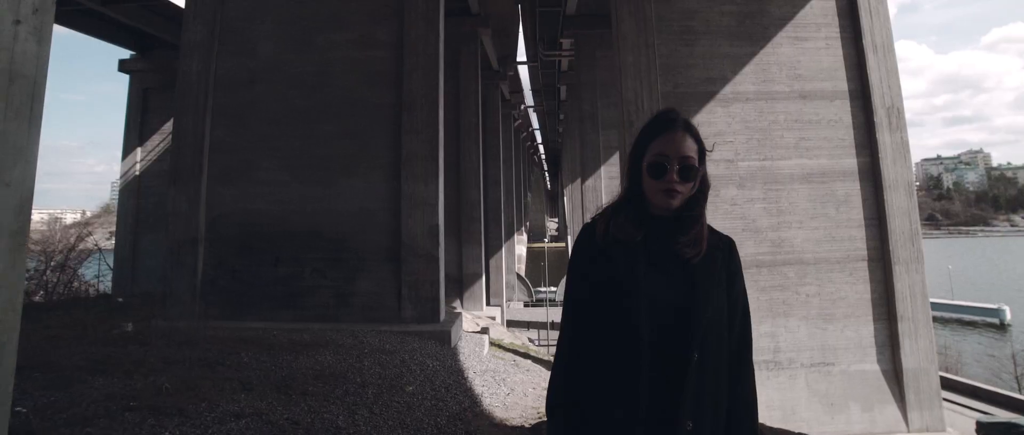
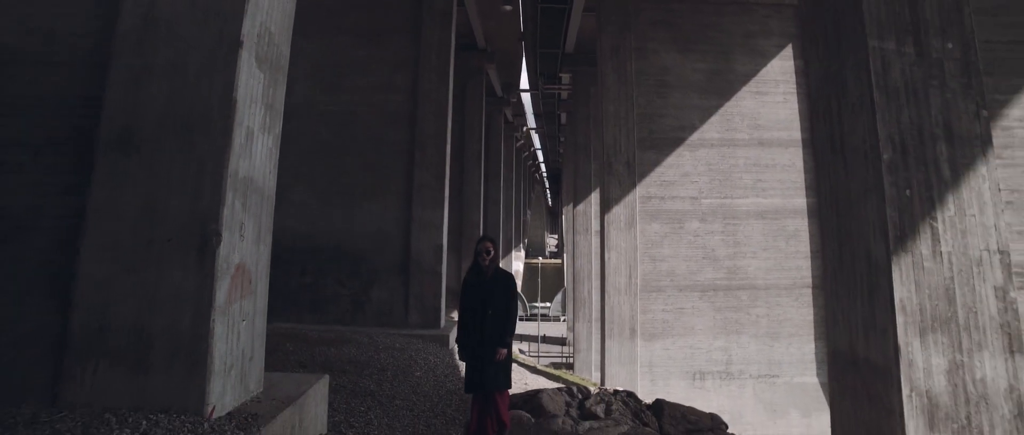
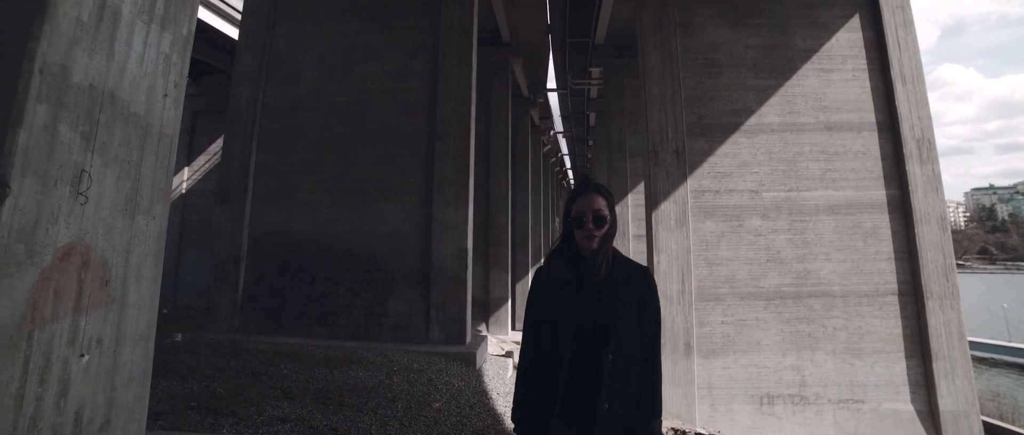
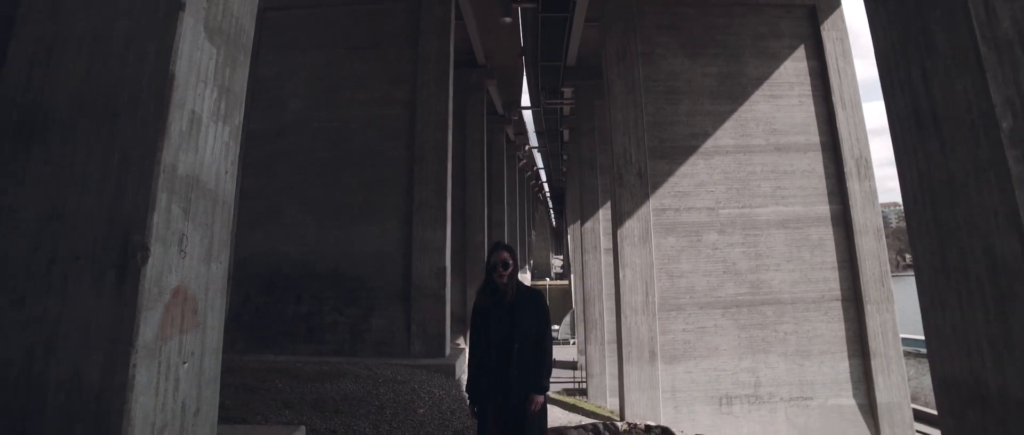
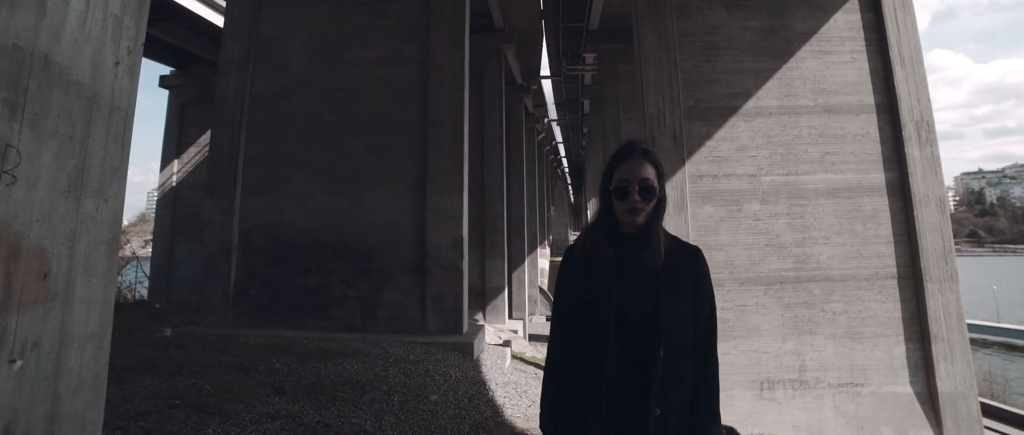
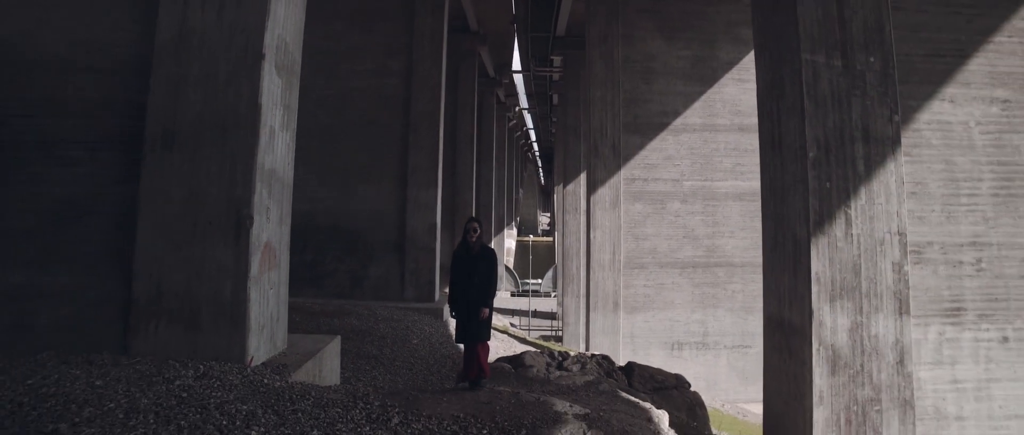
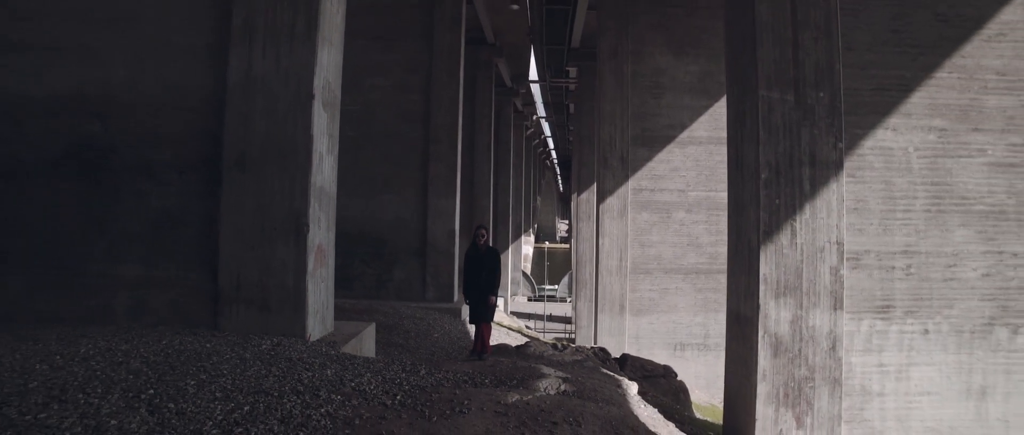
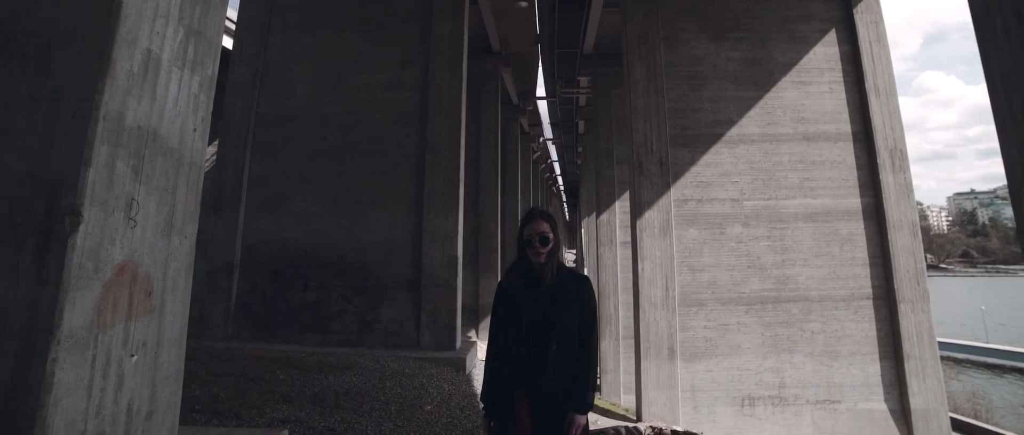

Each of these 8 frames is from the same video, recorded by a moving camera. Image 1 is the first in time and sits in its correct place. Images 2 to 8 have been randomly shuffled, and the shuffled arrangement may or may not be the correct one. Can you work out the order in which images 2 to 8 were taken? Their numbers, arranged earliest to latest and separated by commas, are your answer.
5, 3, 8, 4, 2, 6, 7
